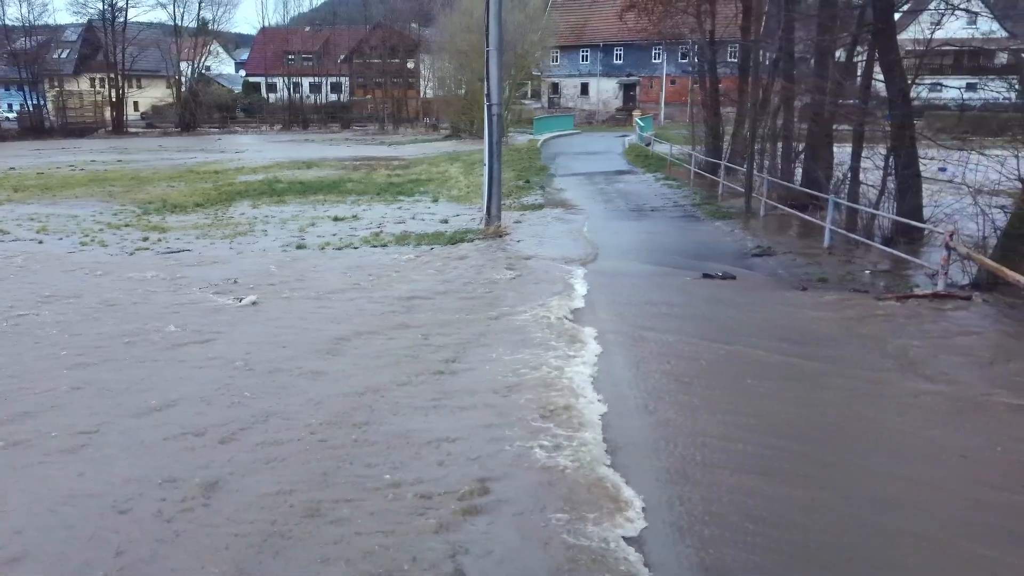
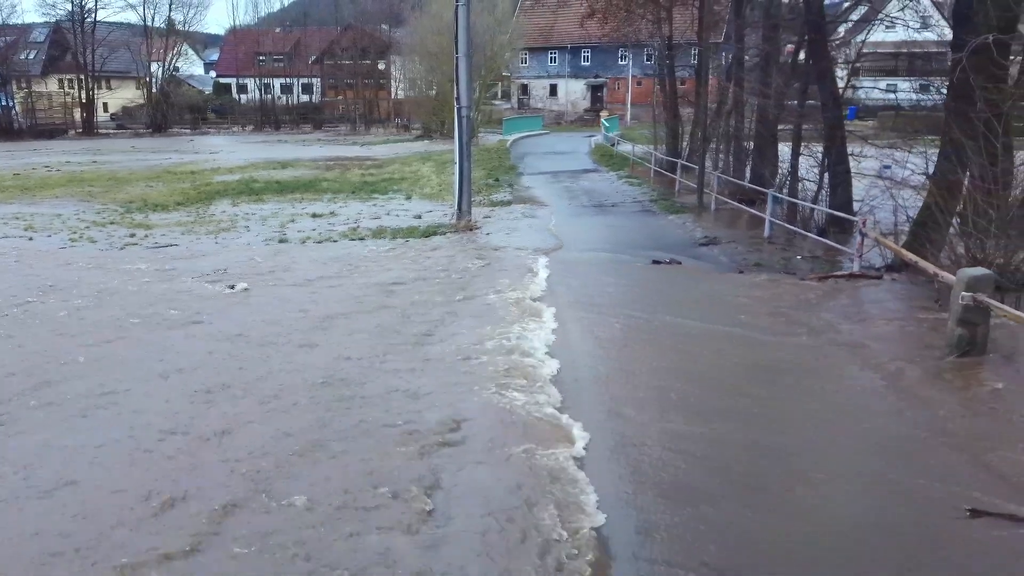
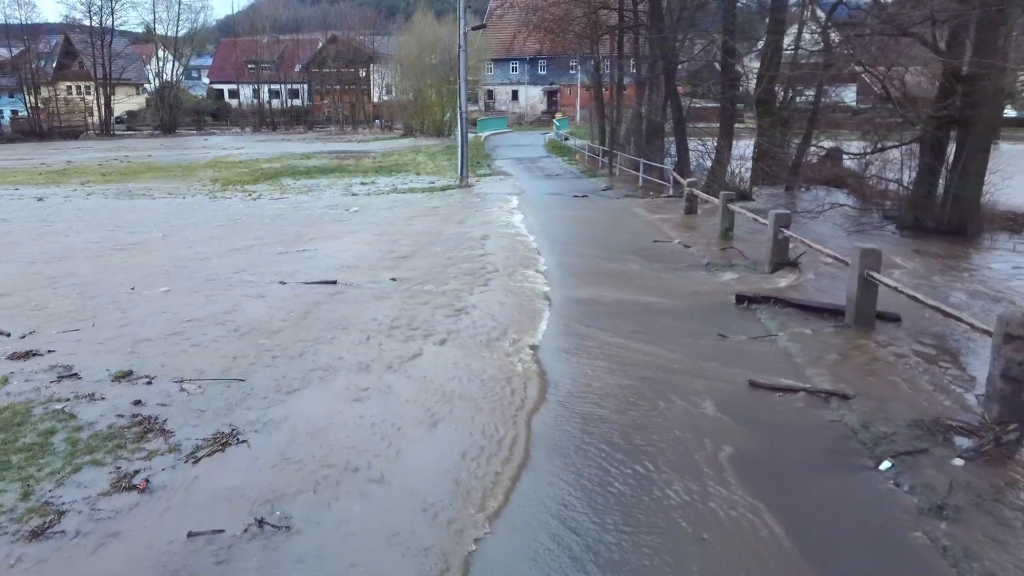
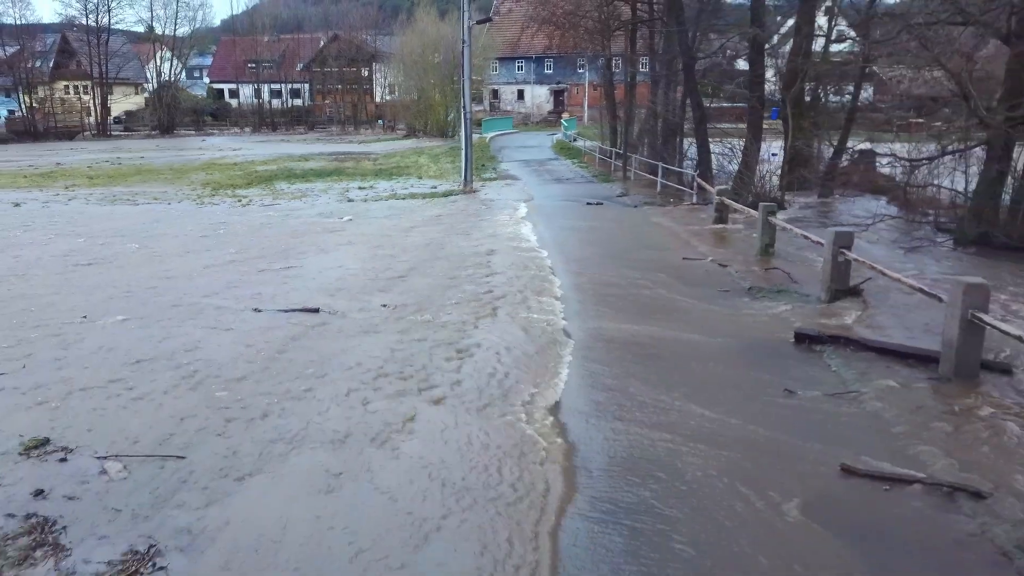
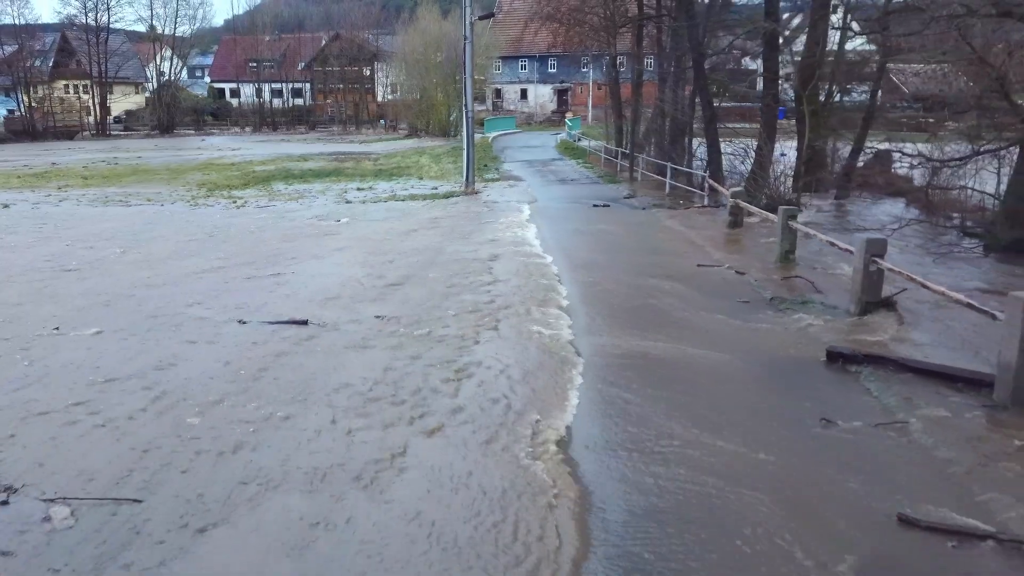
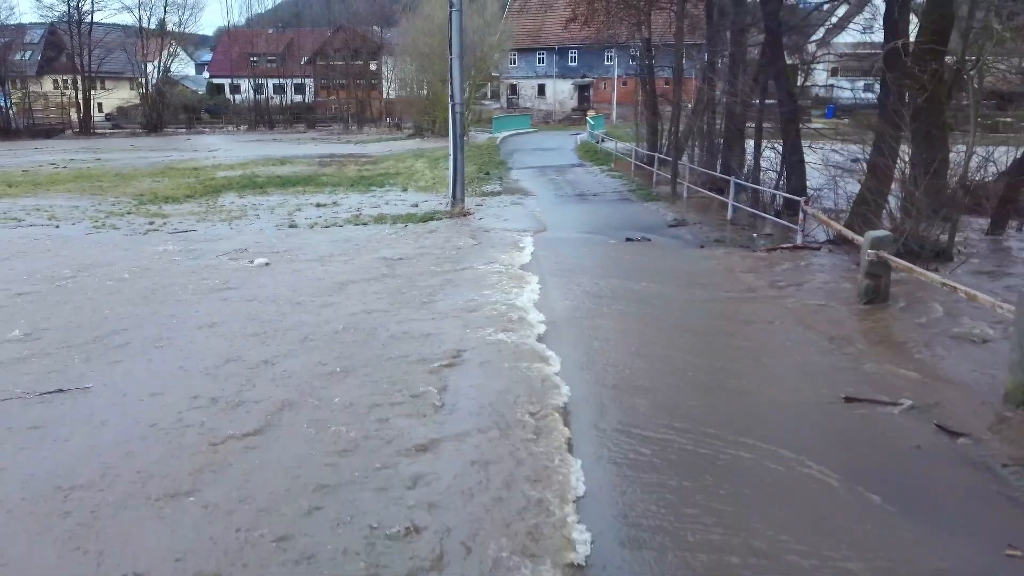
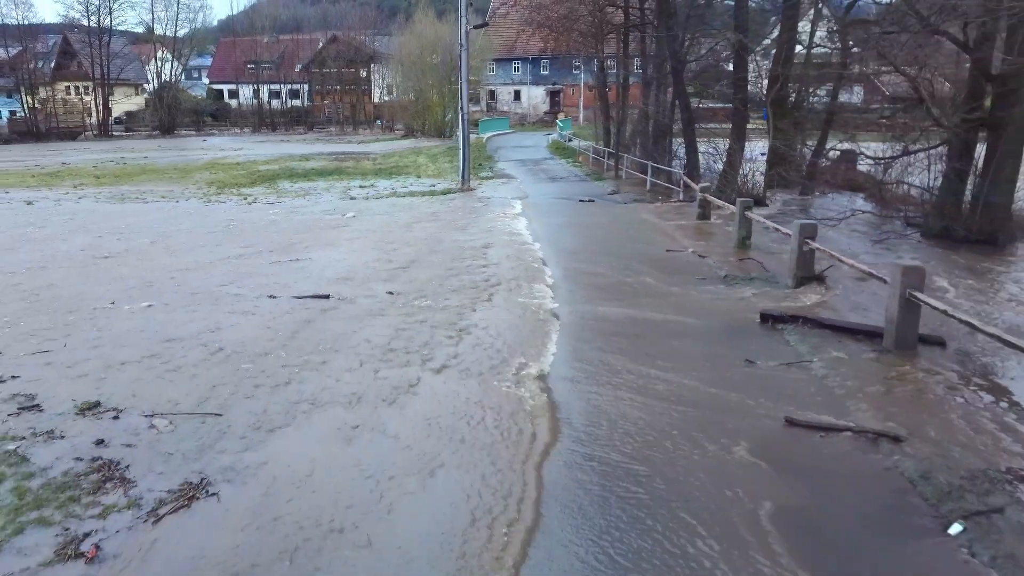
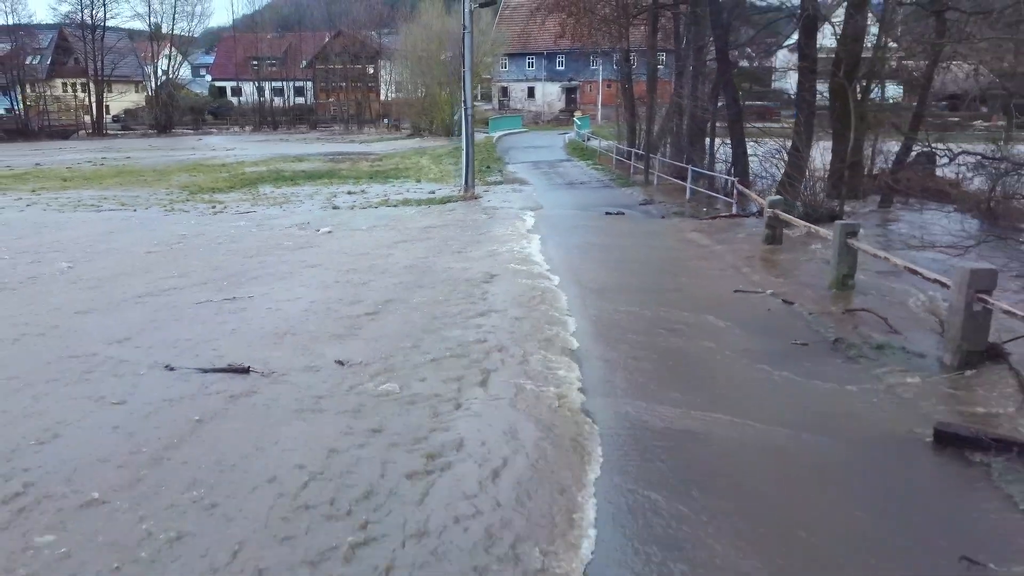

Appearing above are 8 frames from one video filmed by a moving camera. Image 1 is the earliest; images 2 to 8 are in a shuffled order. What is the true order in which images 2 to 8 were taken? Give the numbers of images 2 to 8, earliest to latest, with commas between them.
2, 6, 8, 5, 4, 7, 3
